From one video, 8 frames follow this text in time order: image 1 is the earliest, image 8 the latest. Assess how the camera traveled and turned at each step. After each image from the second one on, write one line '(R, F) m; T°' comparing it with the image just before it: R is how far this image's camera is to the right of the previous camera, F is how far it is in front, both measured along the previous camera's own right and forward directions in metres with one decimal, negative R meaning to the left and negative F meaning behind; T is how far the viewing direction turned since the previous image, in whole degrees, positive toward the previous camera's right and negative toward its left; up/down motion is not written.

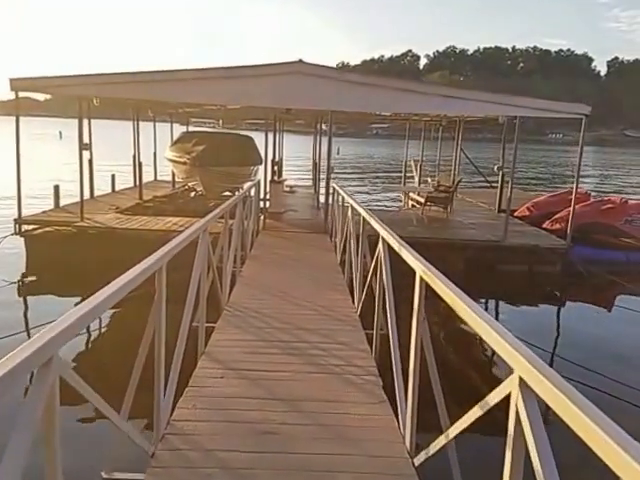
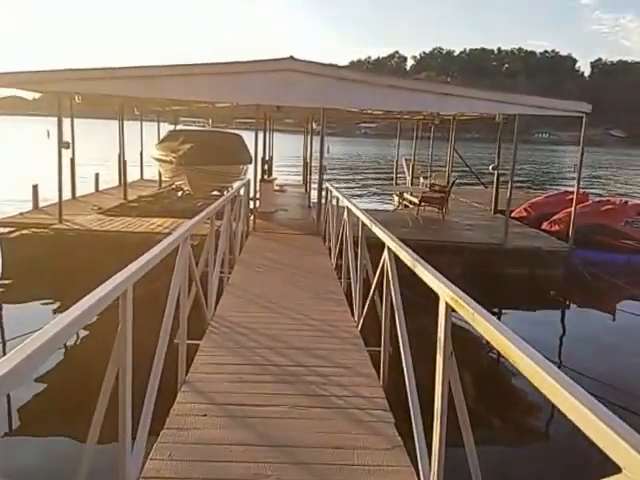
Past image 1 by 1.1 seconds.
(-0.1, +0.4) m; +1°
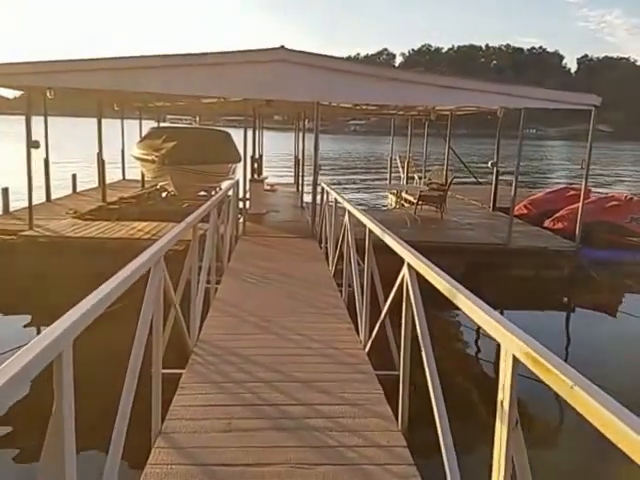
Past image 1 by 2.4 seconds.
(-0.1, +0.6) m; +1°
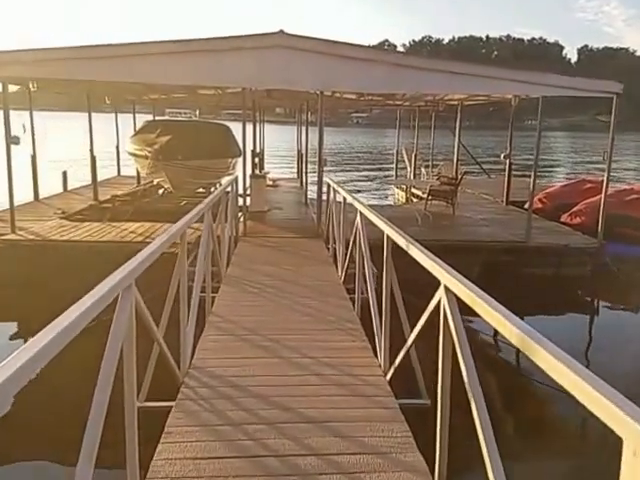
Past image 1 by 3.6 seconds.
(-0.1, +0.6) m; 0°
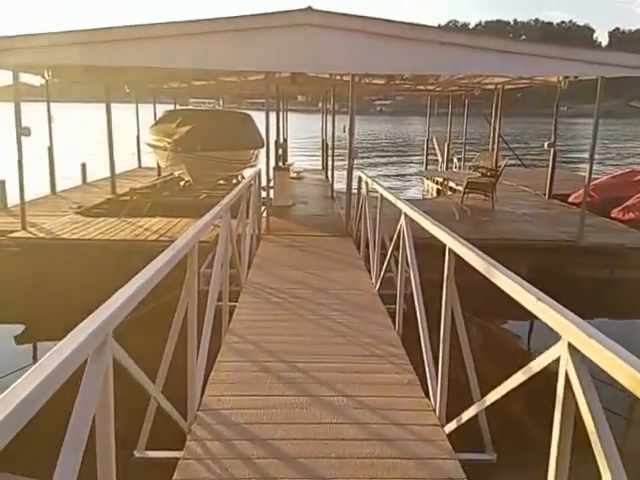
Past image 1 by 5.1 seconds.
(-0.1, +0.7) m; -3°
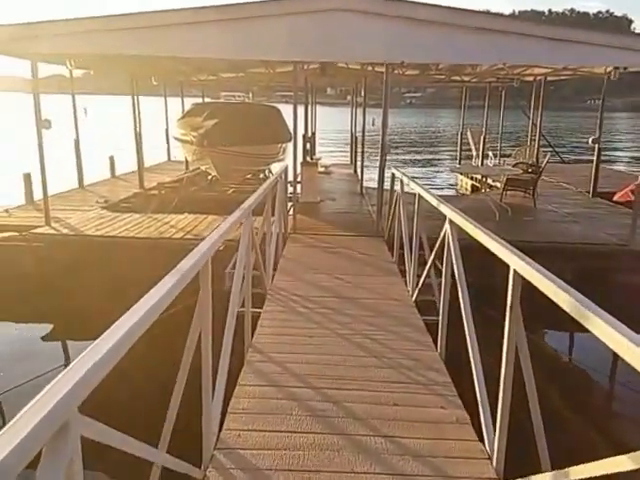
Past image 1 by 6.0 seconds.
(-0.1, +0.4) m; -3°
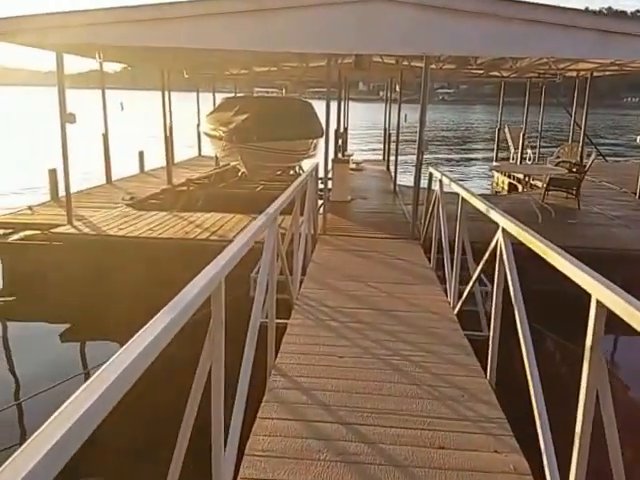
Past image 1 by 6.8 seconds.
(0.0, +0.4) m; -4°
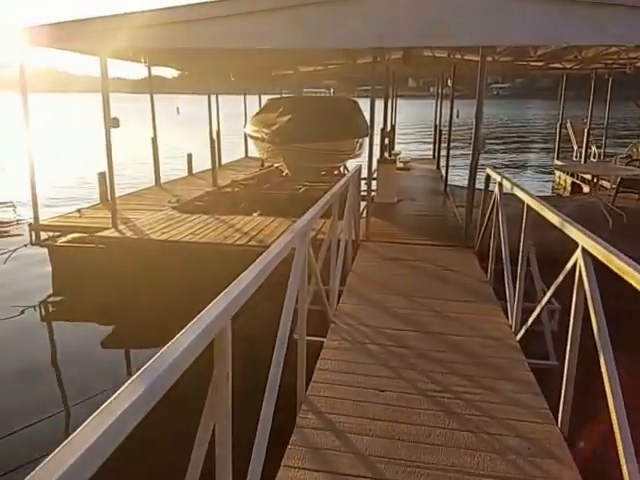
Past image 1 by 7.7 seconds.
(+0.1, +0.4) m; -6°
